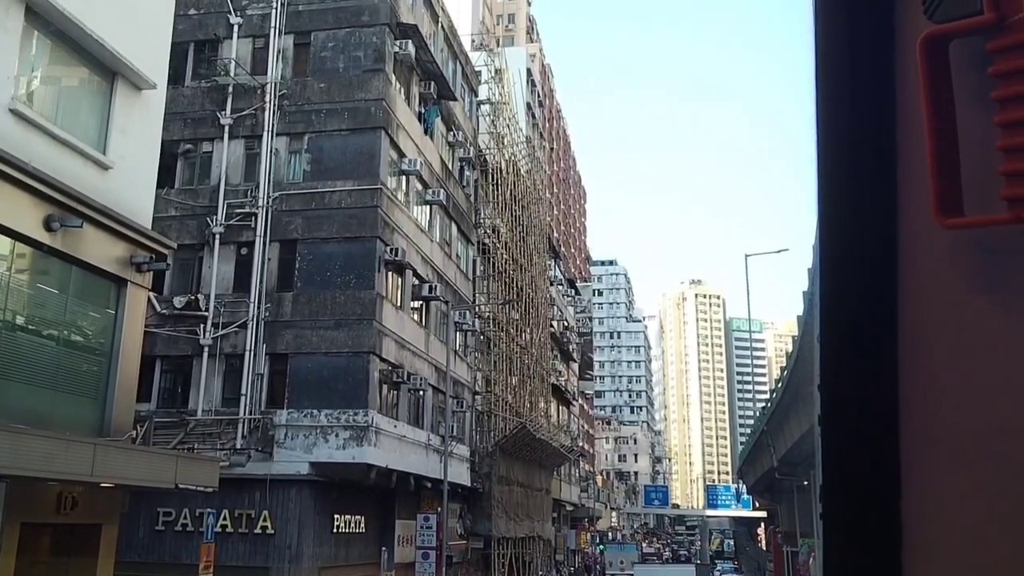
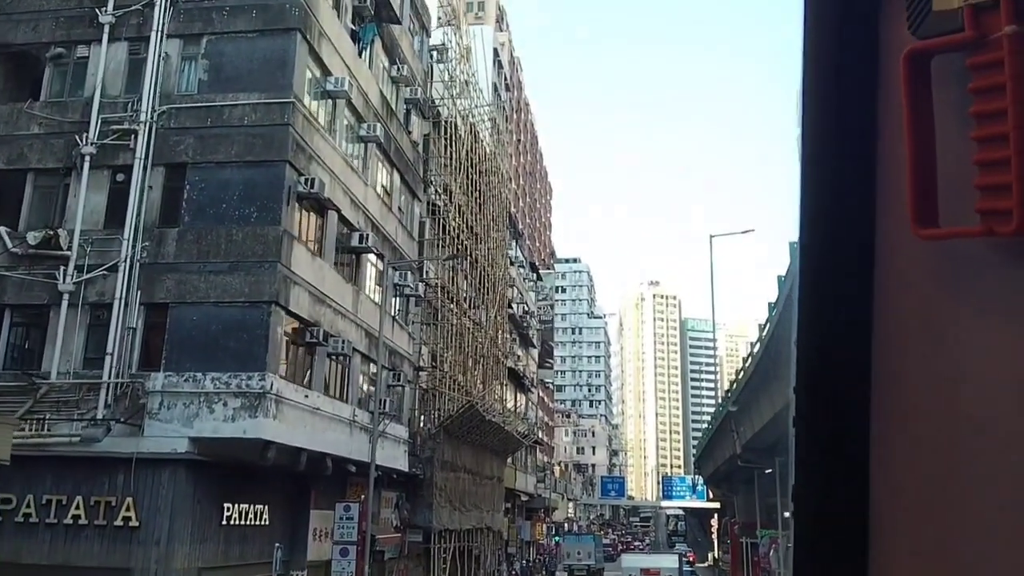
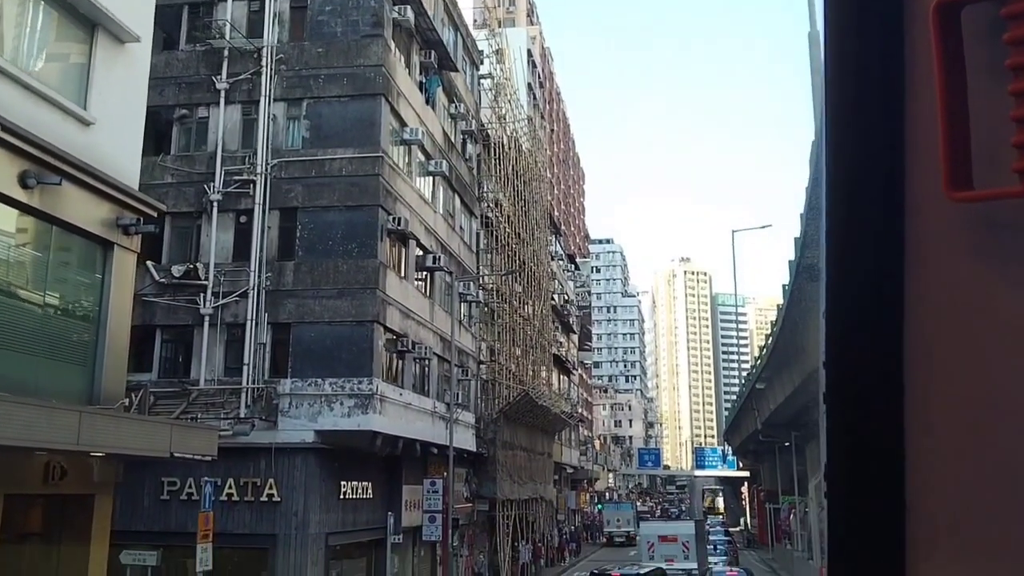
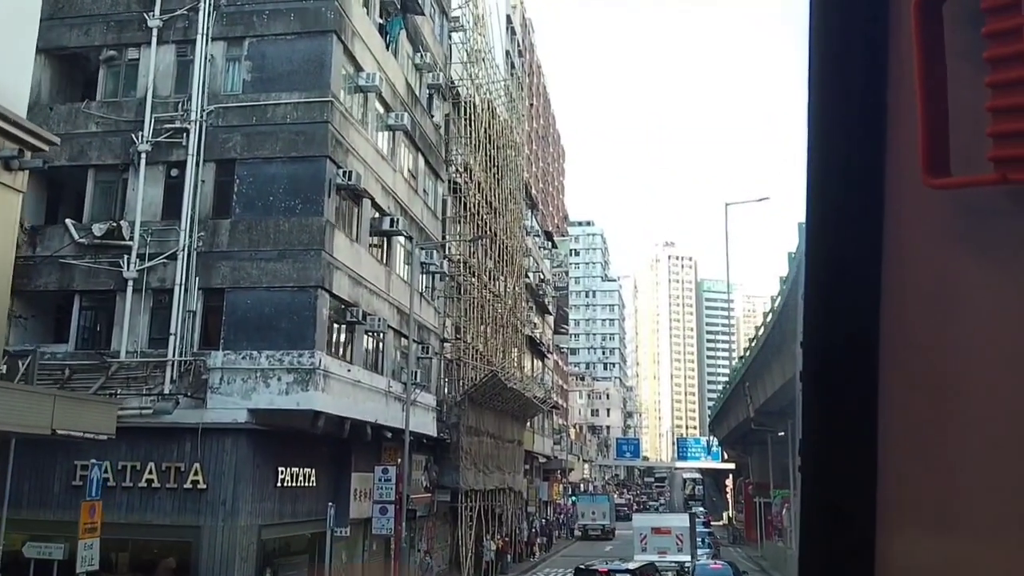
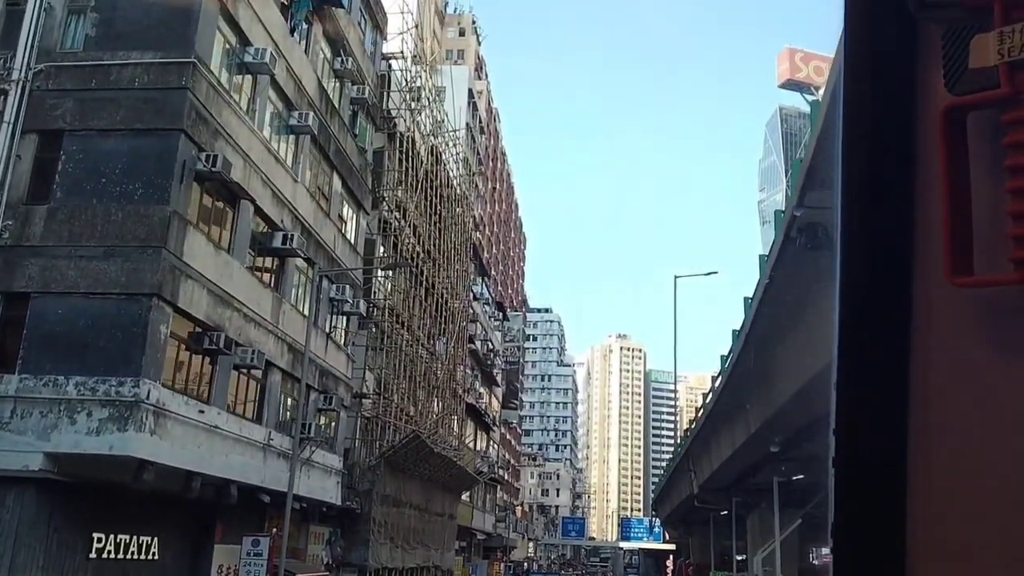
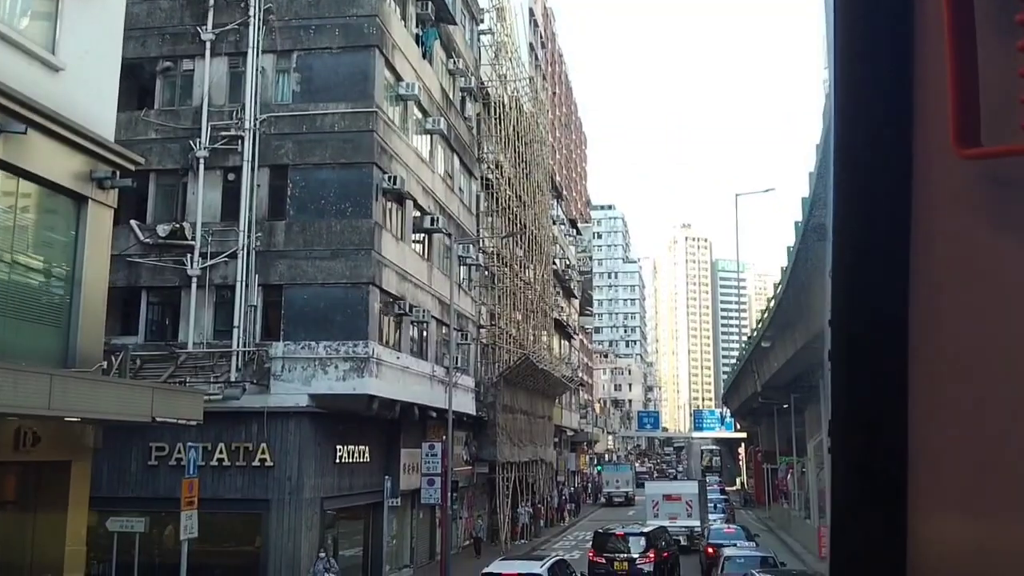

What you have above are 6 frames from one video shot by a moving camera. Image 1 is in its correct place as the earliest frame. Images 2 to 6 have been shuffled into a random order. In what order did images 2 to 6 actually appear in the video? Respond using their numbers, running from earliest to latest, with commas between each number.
3, 6, 4, 2, 5
